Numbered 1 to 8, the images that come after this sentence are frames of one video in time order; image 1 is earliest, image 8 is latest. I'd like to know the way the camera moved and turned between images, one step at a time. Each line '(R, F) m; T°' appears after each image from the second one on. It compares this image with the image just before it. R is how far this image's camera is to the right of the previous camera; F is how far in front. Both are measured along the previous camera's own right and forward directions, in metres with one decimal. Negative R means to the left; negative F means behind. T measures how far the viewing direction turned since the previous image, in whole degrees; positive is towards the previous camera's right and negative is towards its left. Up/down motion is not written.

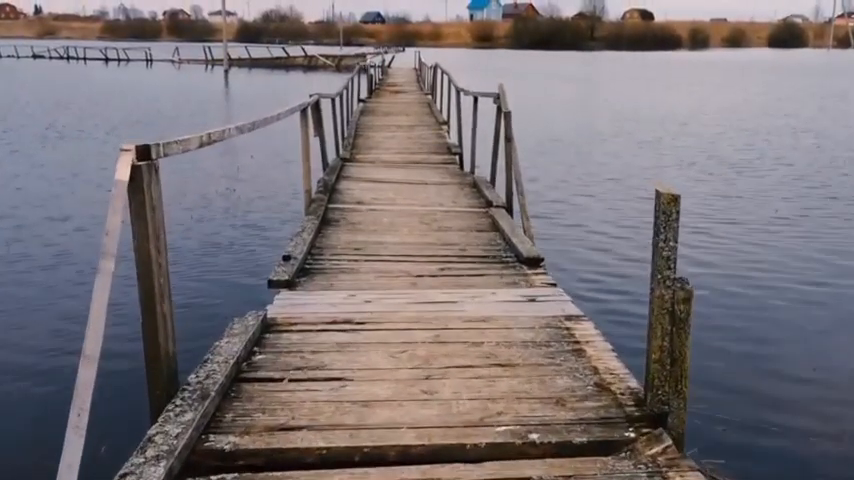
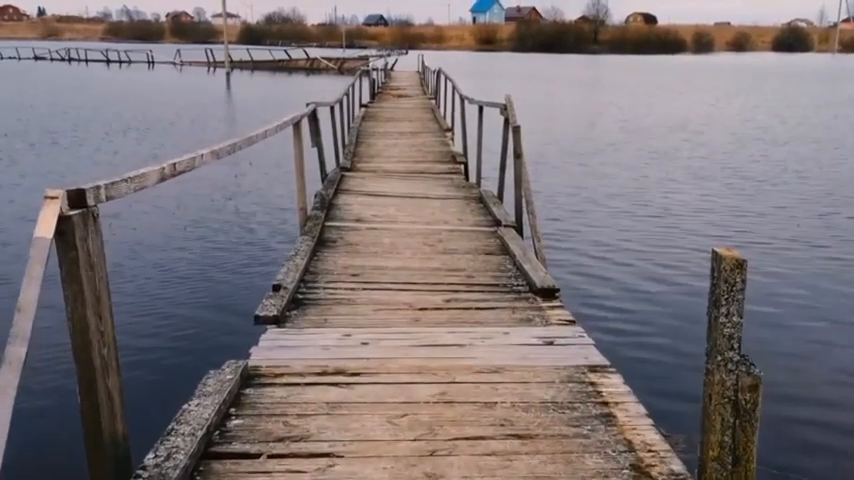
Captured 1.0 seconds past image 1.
(0.0, +0.5) m; 0°
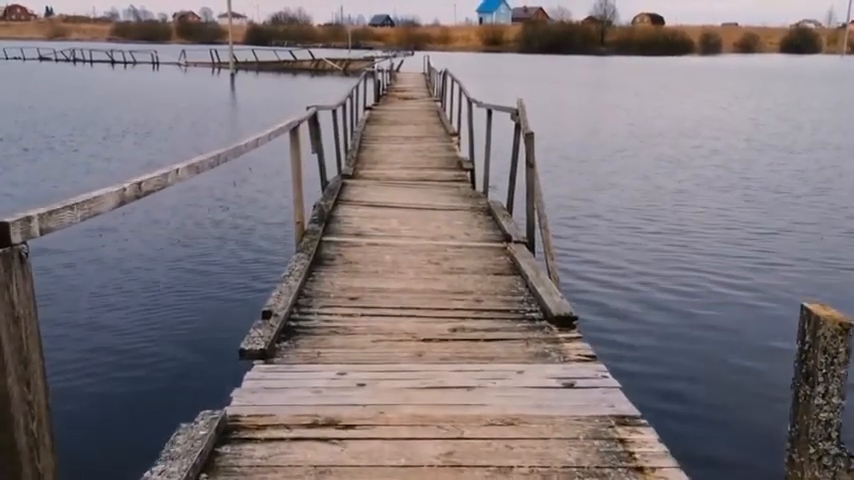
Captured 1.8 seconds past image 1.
(0.0, +0.4) m; 0°
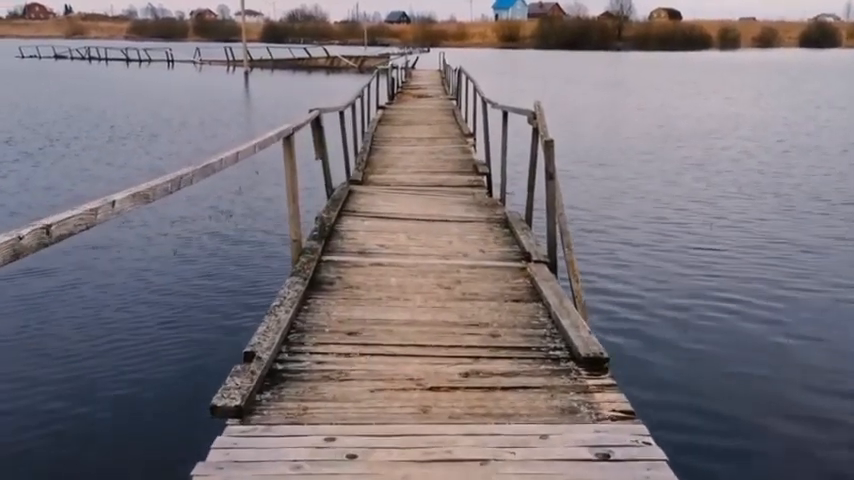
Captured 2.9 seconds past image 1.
(0.0, +0.6) m; -1°
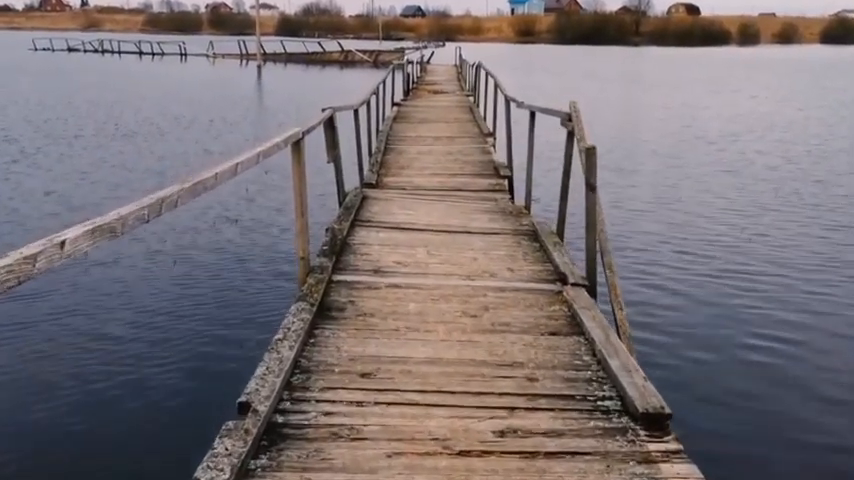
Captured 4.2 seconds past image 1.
(-0.1, +0.6) m; -1°
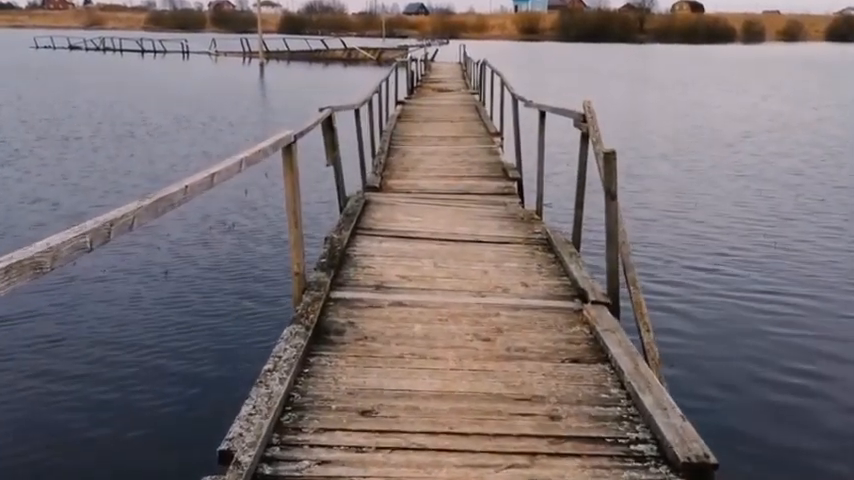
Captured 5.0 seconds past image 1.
(0.0, +0.4) m; 0°
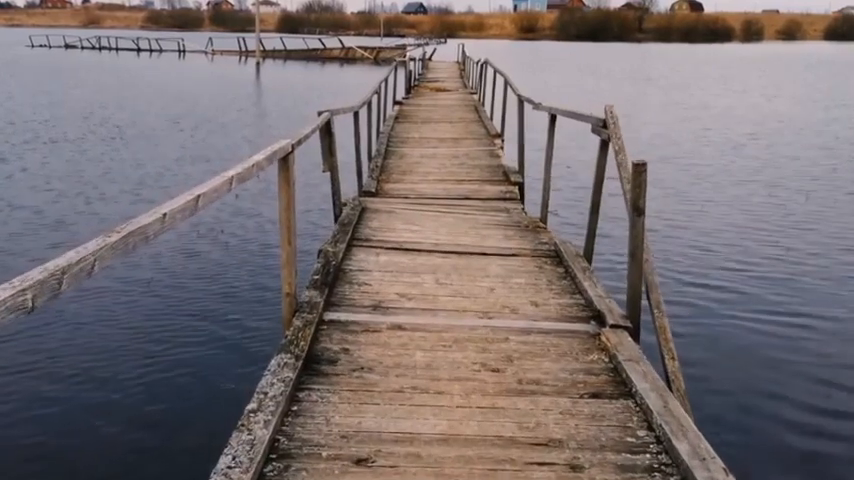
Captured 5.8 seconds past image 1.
(0.0, +0.4) m; 0°
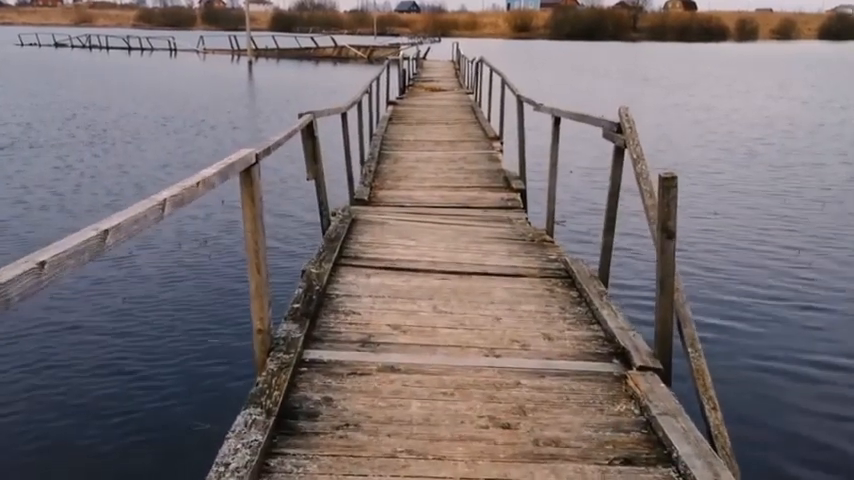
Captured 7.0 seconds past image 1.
(0.0, +0.6) m; 0°
